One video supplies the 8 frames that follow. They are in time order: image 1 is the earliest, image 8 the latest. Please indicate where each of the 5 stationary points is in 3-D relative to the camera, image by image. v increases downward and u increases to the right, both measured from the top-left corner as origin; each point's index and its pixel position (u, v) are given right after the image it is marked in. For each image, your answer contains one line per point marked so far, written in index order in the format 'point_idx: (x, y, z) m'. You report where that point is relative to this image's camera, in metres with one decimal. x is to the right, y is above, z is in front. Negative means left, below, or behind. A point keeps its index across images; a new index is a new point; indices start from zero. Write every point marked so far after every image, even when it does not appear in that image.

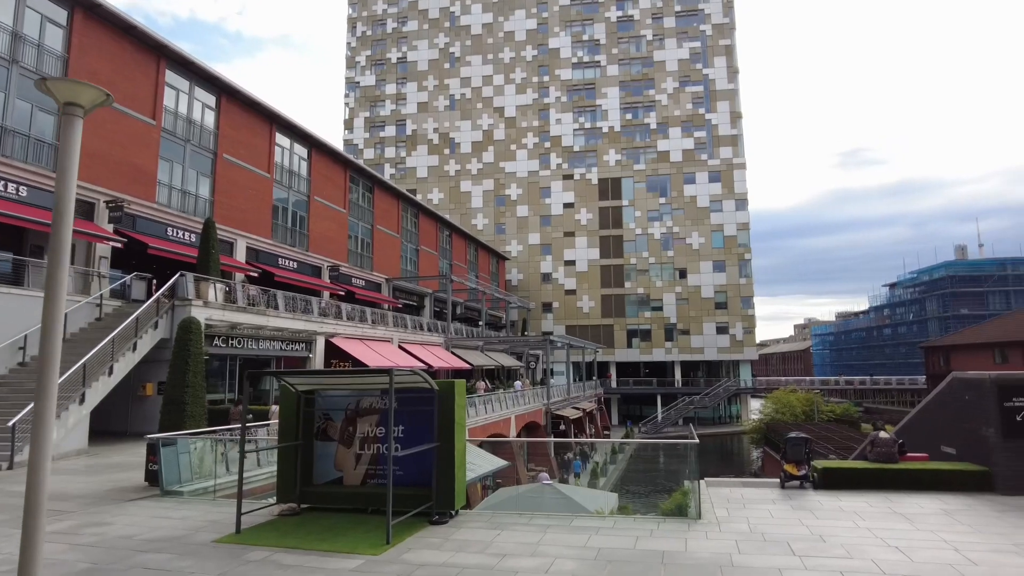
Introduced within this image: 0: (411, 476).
0: (-1.4, -2.7, +9.4) m
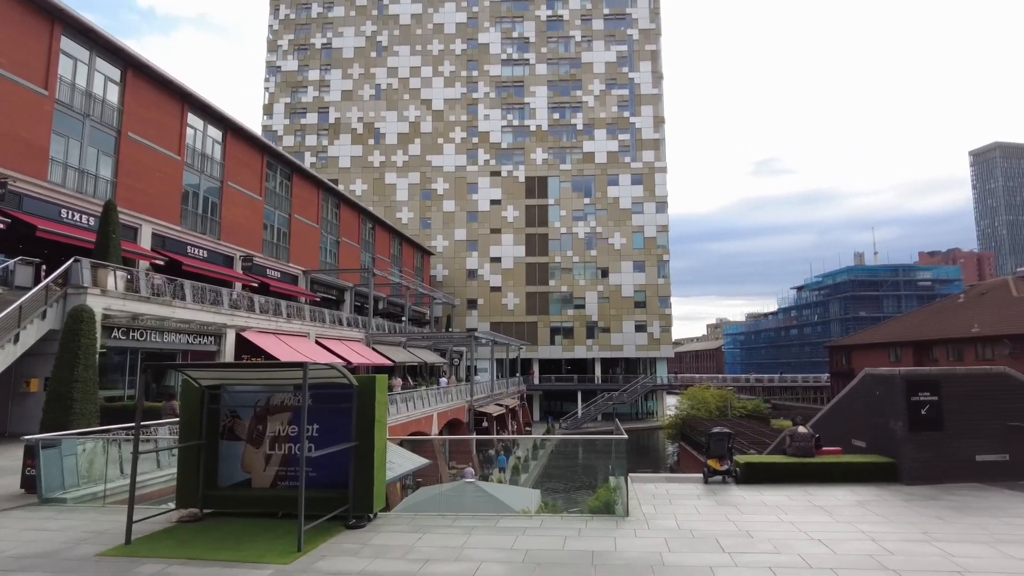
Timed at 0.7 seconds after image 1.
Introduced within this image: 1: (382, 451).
0: (-2.5, -2.6, +8.7) m
1: (-1.8, -2.2, +8.9) m
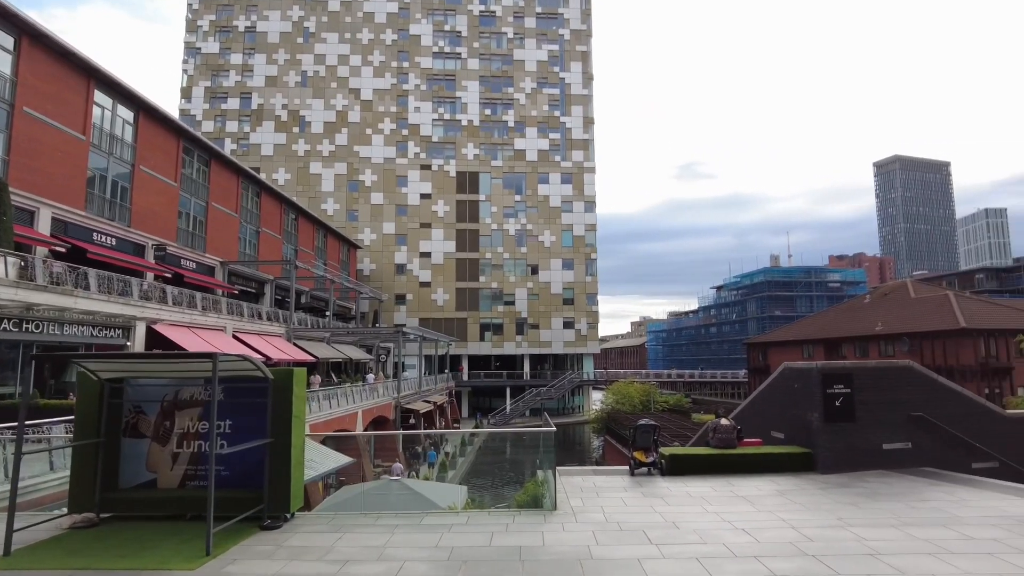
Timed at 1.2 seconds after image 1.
0: (-3.4, -2.4, +8.2) m
1: (-2.7, -2.1, +8.4) m
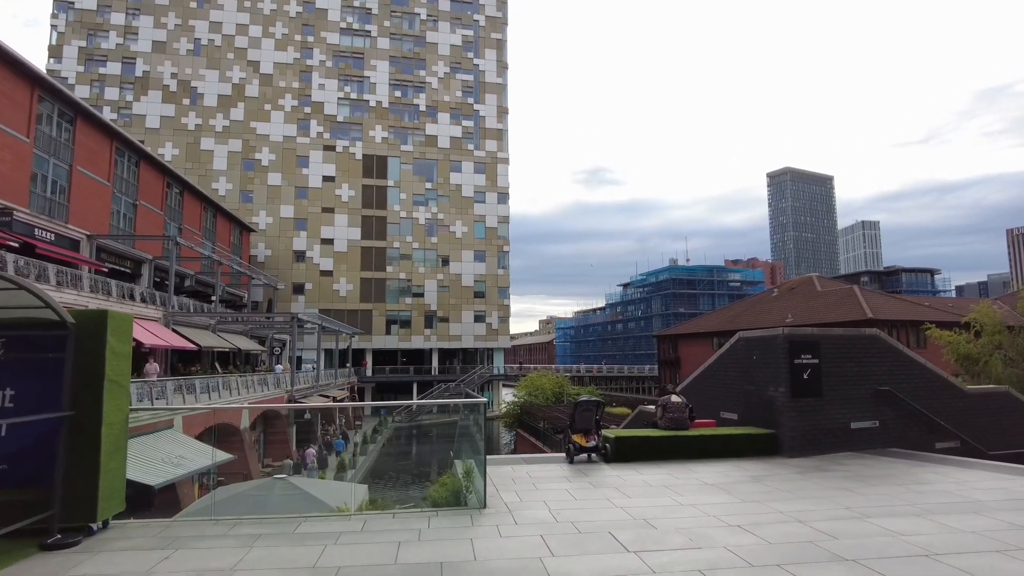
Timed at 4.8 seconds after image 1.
0: (-4.1, -1.6, +5.5) m
1: (-3.5, -1.2, +5.8) m
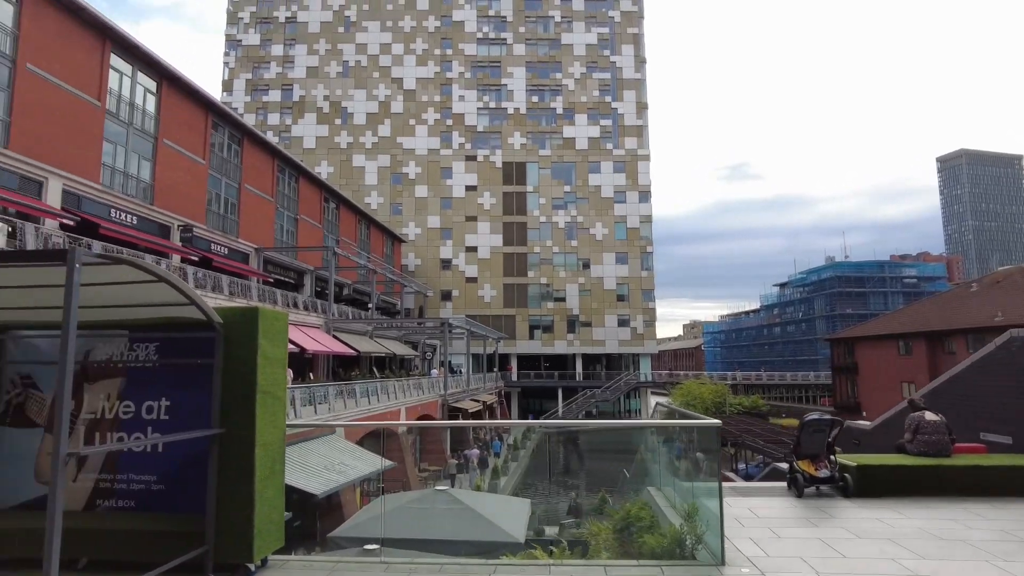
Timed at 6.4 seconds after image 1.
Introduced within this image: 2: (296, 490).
0: (-2.5, -1.5, +4.7) m
1: (-1.8, -1.2, +4.9) m
2: (-1.8, -1.7, +5.4) m
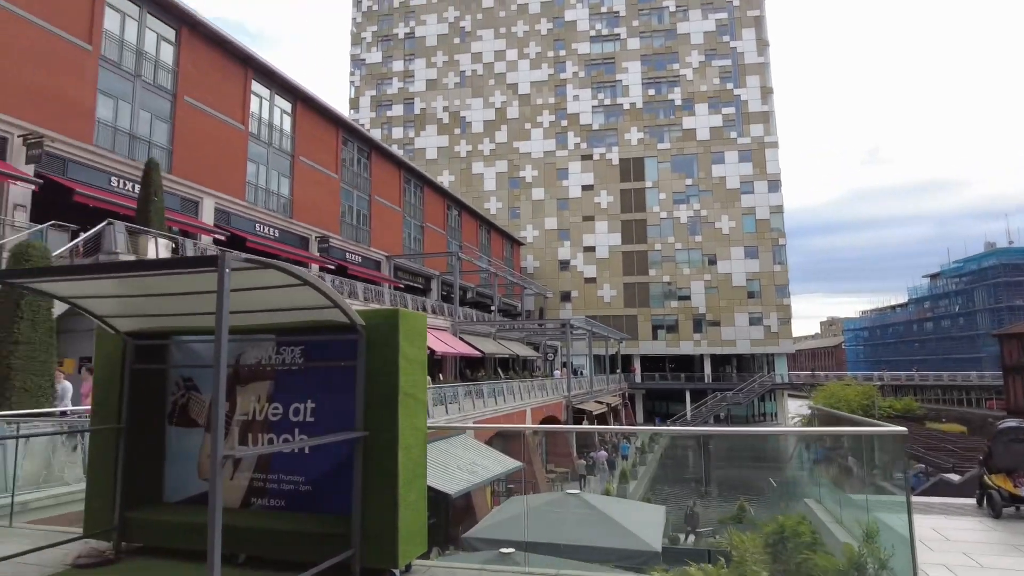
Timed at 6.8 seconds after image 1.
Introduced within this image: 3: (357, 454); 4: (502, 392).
0: (-1.4, -1.5, +4.8) m
1: (-0.7, -1.2, +4.8) m
2: (-0.6, -1.7, +5.4) m
3: (-1.1, -1.2, +4.6) m
4: (-0.4, -3.1, +19.7) m
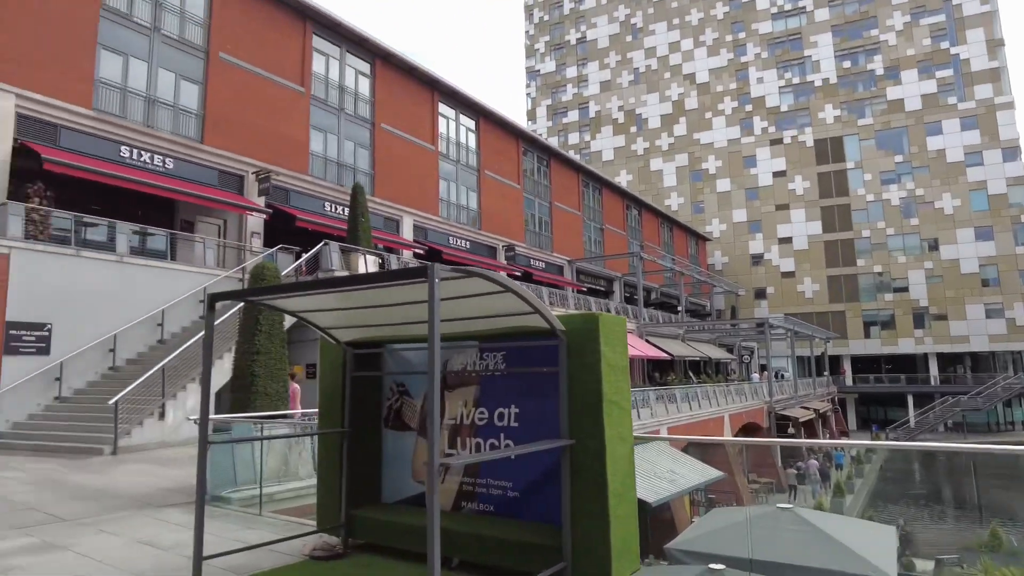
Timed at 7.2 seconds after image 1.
0: (+0.1, -1.6, +4.7) m
1: (+0.8, -1.2, +4.6) m
2: (+1.0, -1.7, +5.1) m
3: (+0.3, -1.2, +4.5) m
4: (+5.2, -3.1, +18.8) m
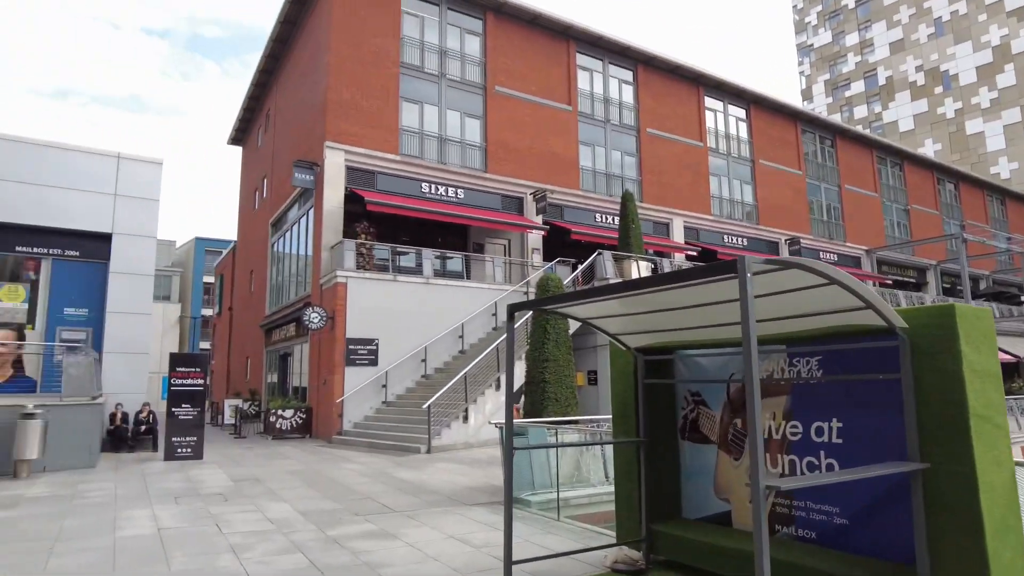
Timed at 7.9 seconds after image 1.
0: (+2.1, -1.5, +3.9) m
1: (+2.7, -1.1, +3.5) m
2: (+3.1, -1.6, +3.9) m
3: (+2.2, -1.1, +3.6) m
4: (+12.5, -2.7, +14.8) m
